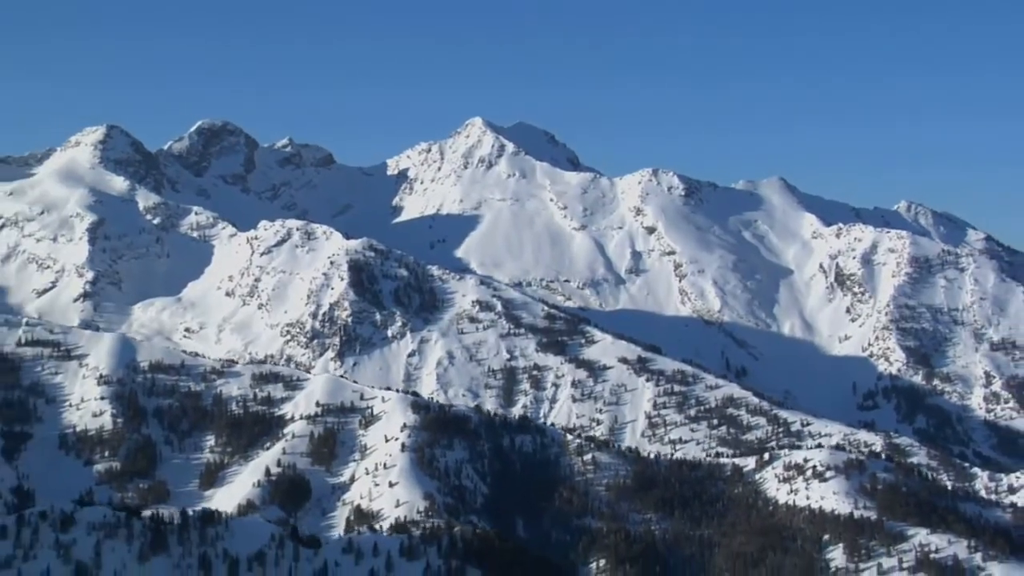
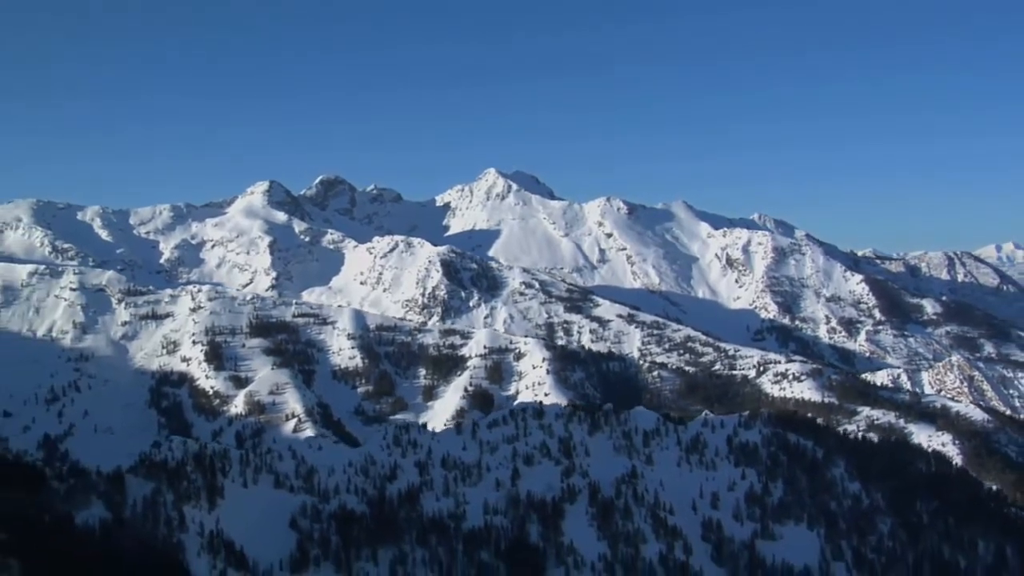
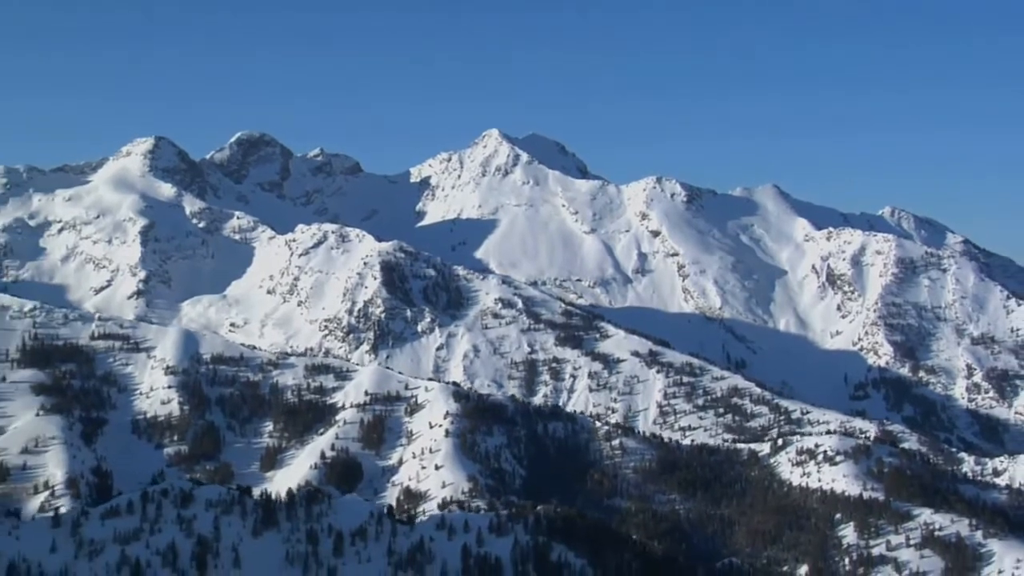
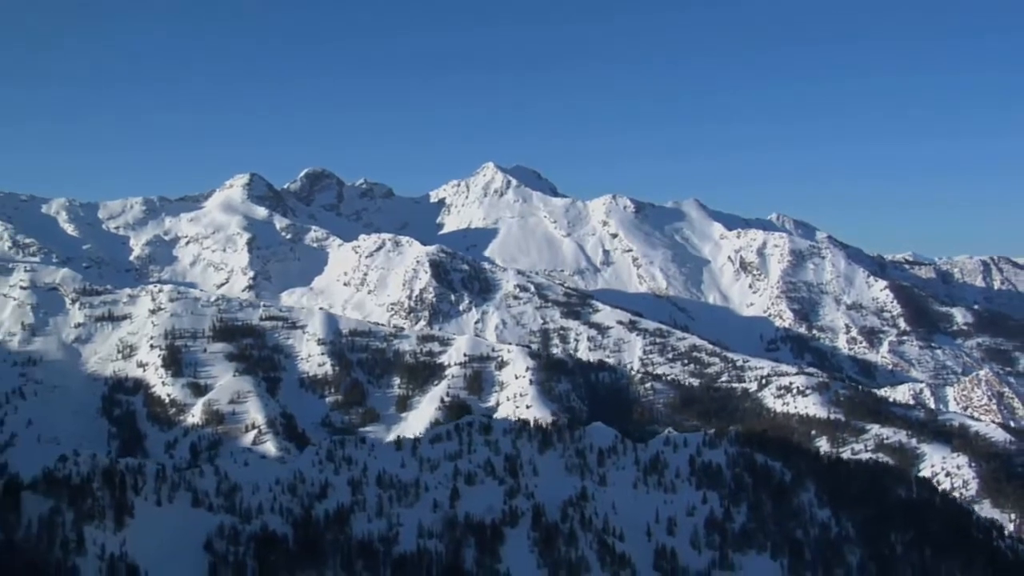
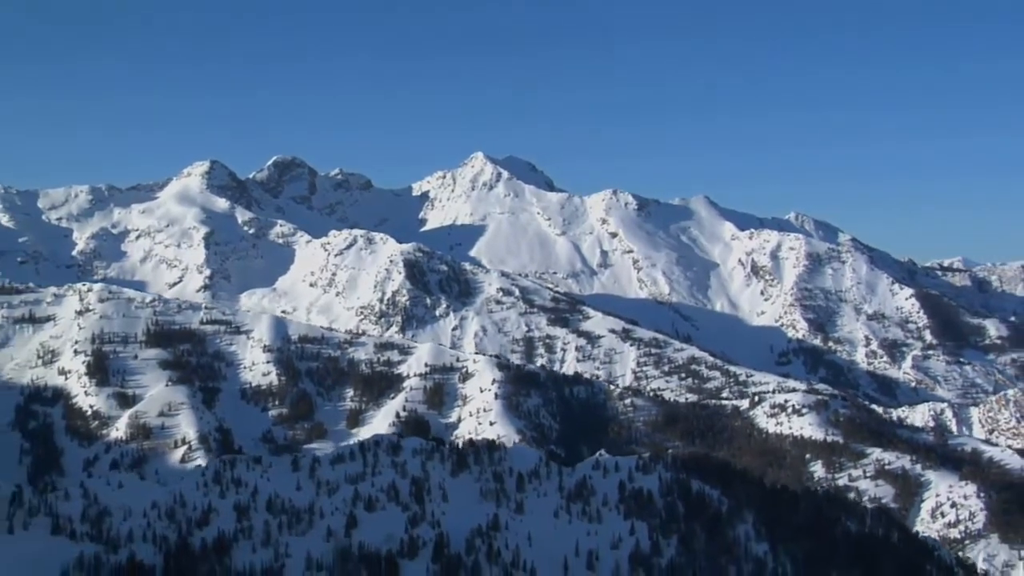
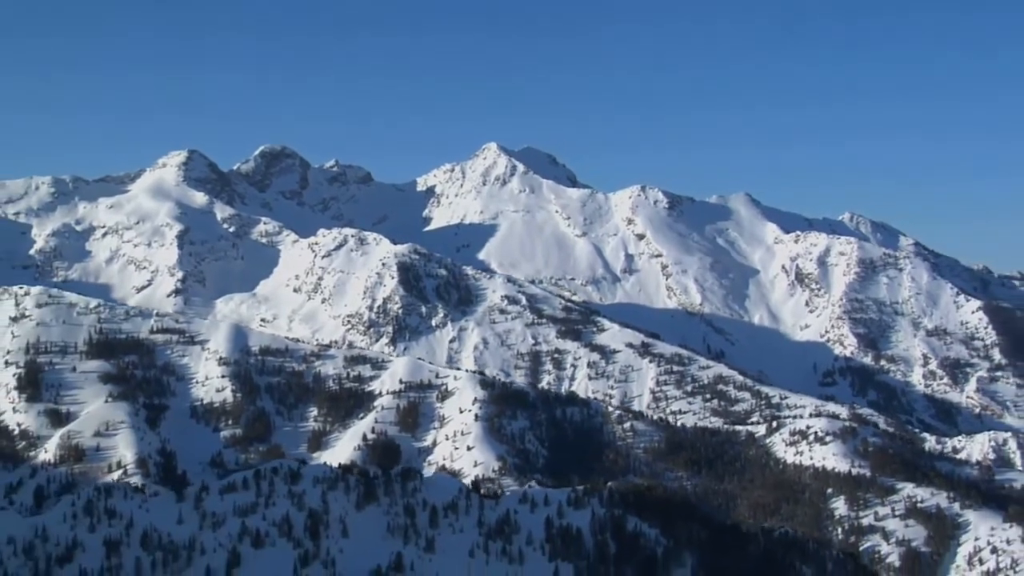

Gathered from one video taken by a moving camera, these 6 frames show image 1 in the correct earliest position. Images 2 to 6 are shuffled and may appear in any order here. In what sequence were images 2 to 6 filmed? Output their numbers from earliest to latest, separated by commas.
3, 6, 5, 4, 2
